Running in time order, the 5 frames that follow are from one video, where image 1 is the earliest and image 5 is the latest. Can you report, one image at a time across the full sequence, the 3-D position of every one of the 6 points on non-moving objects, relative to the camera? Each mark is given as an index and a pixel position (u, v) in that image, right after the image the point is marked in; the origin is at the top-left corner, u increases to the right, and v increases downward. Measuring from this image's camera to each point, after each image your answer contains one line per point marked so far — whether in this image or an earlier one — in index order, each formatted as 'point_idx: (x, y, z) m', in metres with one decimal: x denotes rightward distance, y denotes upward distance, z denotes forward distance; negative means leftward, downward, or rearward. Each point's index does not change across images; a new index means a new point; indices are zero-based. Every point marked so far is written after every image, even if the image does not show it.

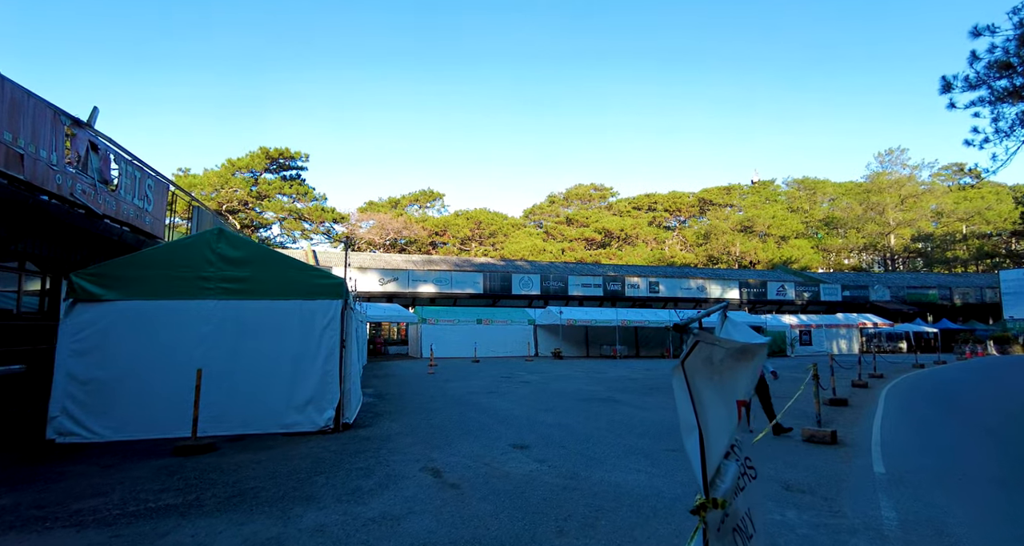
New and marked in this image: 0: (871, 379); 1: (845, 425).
0: (+11.3, -3.4, +17.8) m
1: (+5.2, -2.4, +8.8) m
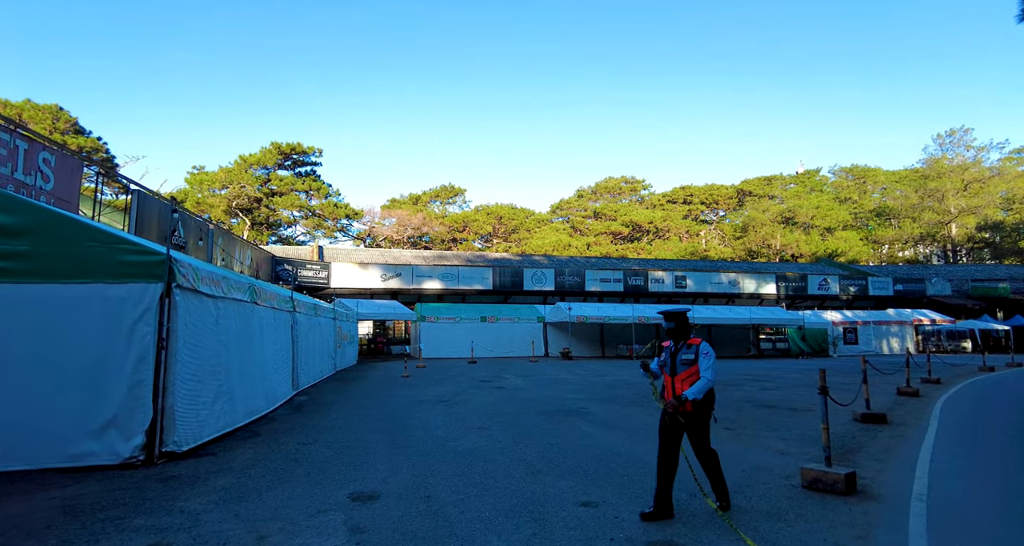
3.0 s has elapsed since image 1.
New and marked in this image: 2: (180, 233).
0: (+10.6, -2.9, +14.6) m
1: (+3.9, -2.0, +6.0) m
2: (-10.1, +1.2, +17.0) m
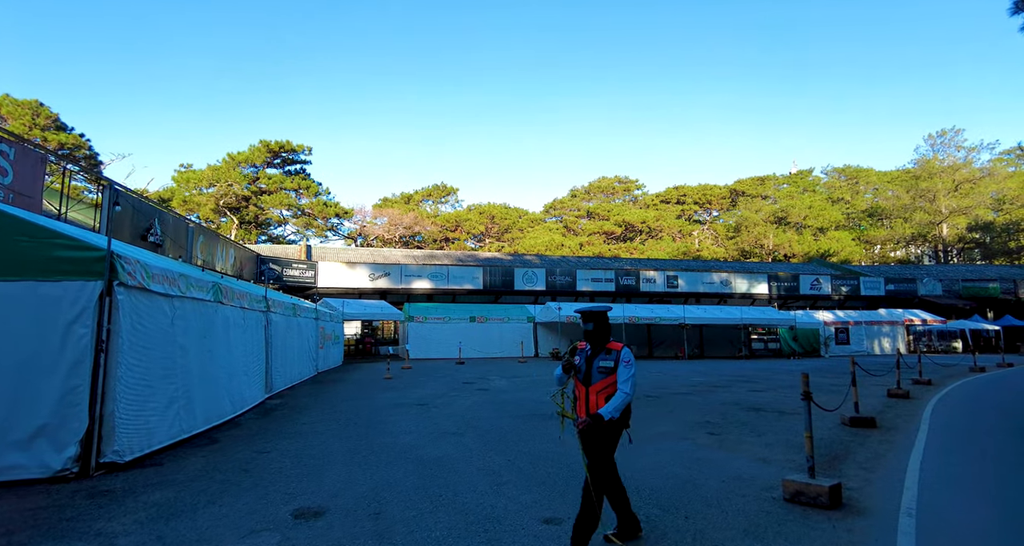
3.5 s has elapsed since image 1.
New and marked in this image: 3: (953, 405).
0: (+10.2, -2.9, +14.4) m
1: (+3.6, -2.0, +5.7) m
2: (-10.5, +1.3, +16.5) m
3: (+8.9, -2.7, +11.3) m
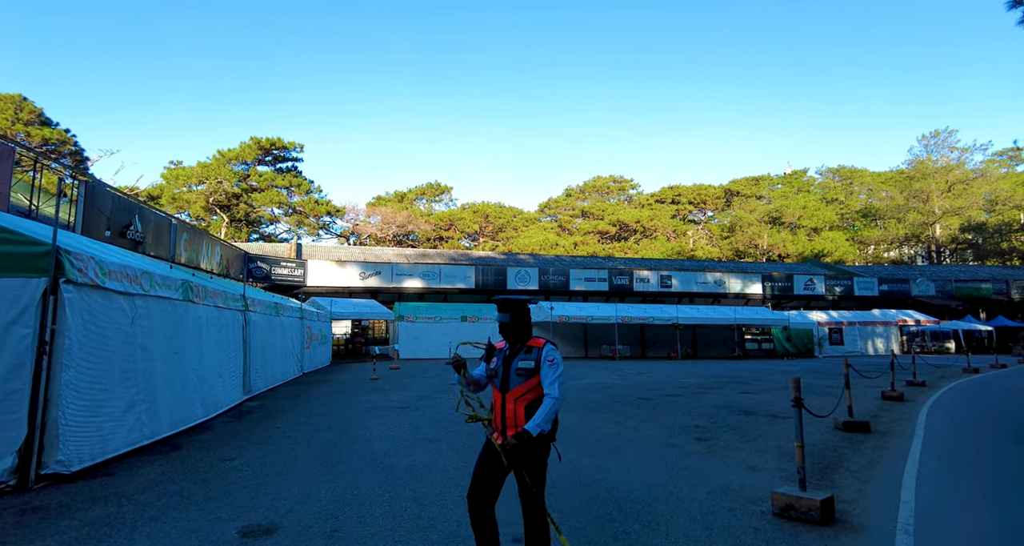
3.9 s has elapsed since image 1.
0: (+9.9, -2.9, +14.1) m
1: (+3.3, -2.0, +5.4) m
2: (-10.8, +1.3, +16.1) m
3: (+8.6, -2.7, +11.1) m
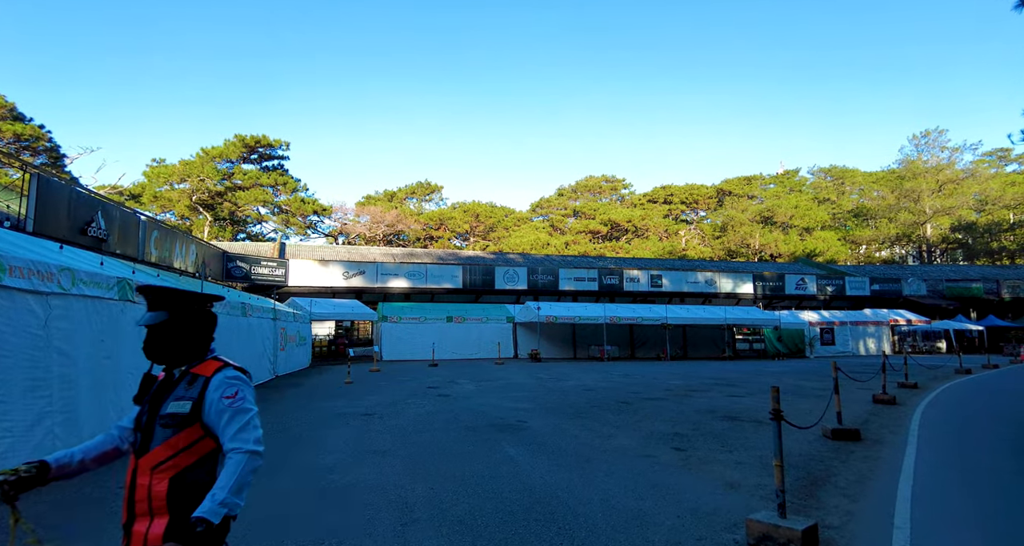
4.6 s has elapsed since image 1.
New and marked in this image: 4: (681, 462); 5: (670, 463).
0: (+9.4, -2.9, +13.7) m
1: (+2.9, -2.0, +4.9) m
2: (-11.4, +1.4, +15.4) m
3: (+8.1, -2.6, +10.6) m
4: (+1.9, -2.1, +6.3) m
5: (+1.8, -2.1, +6.2) m
